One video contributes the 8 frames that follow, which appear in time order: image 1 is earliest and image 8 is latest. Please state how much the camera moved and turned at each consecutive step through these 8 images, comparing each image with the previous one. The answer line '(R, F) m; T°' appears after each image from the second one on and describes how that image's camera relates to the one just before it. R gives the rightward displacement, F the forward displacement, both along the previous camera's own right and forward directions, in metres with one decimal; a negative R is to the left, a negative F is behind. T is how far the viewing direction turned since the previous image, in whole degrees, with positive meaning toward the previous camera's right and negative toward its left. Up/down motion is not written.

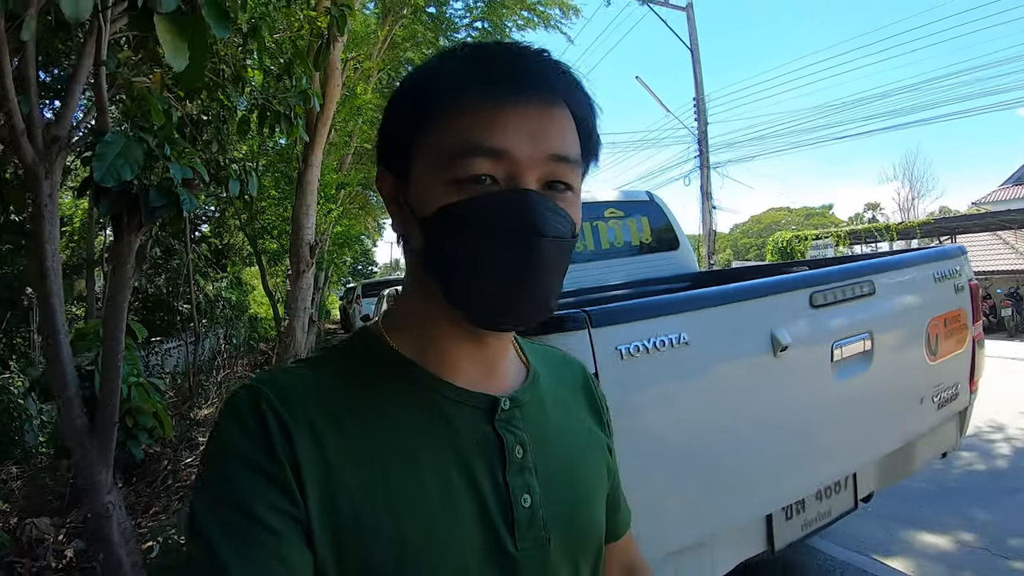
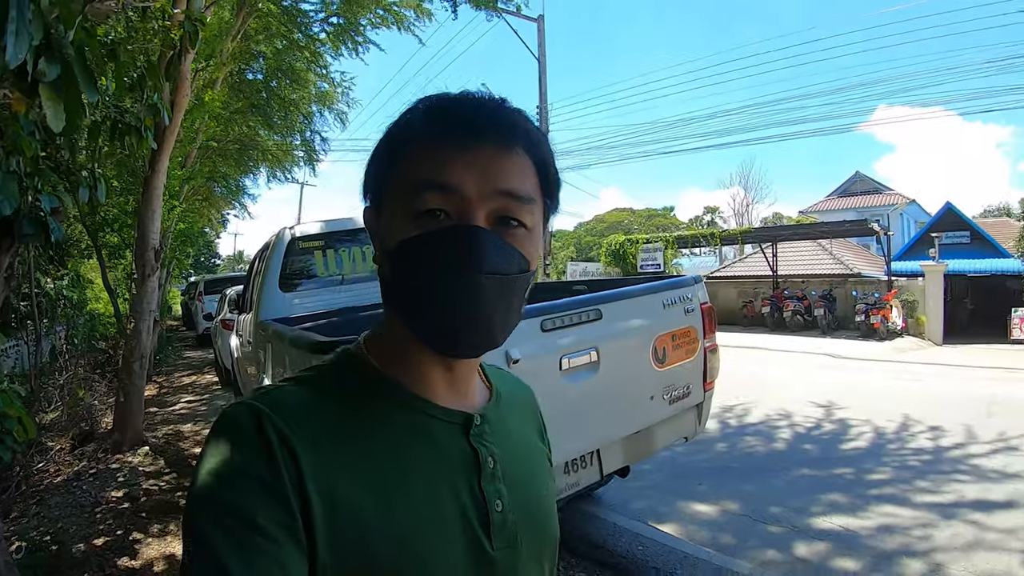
(-0.4, -0.2) m; +15°
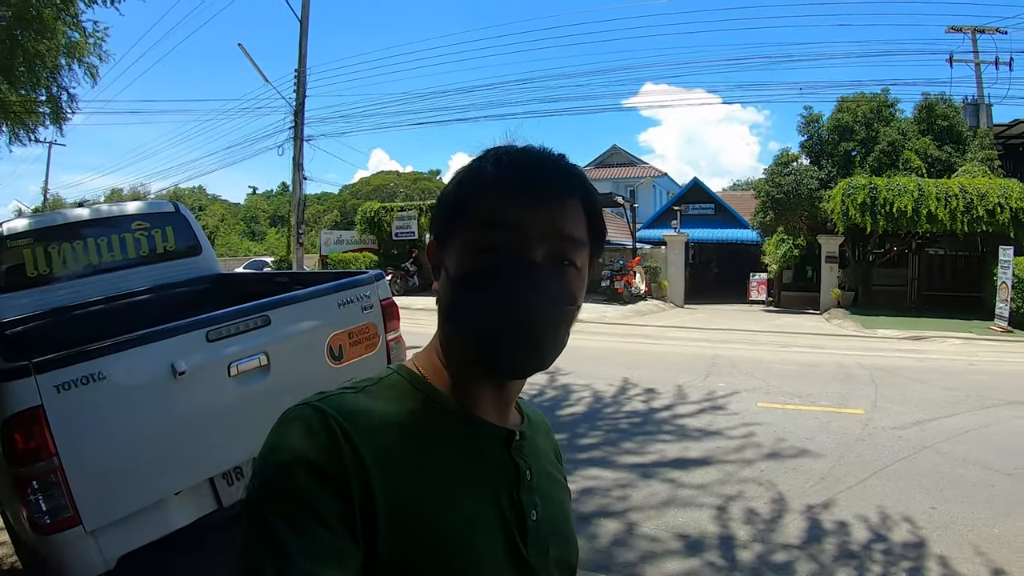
(+0.5, +0.3) m; +17°
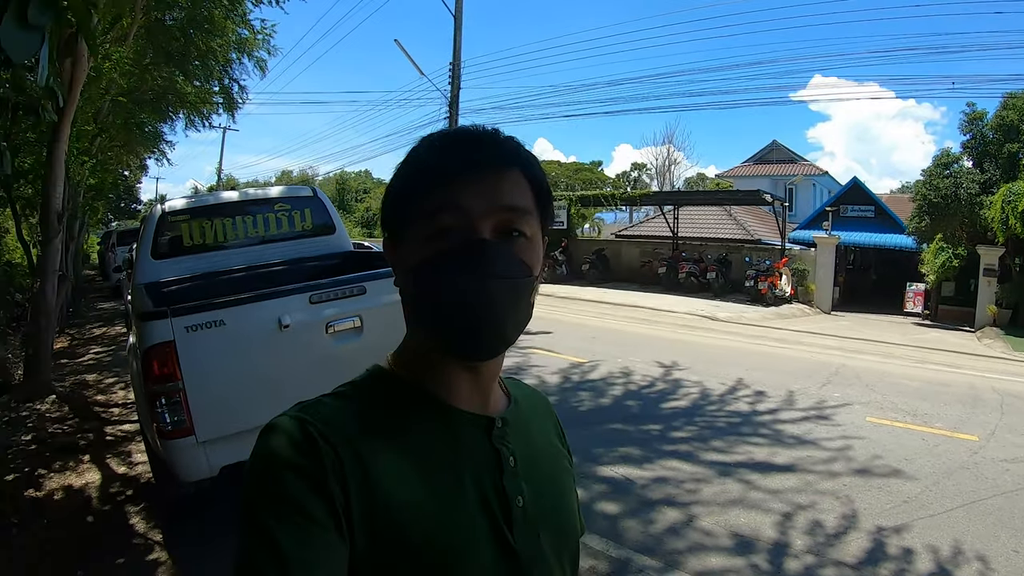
(+0.5, -0.1) m; -14°
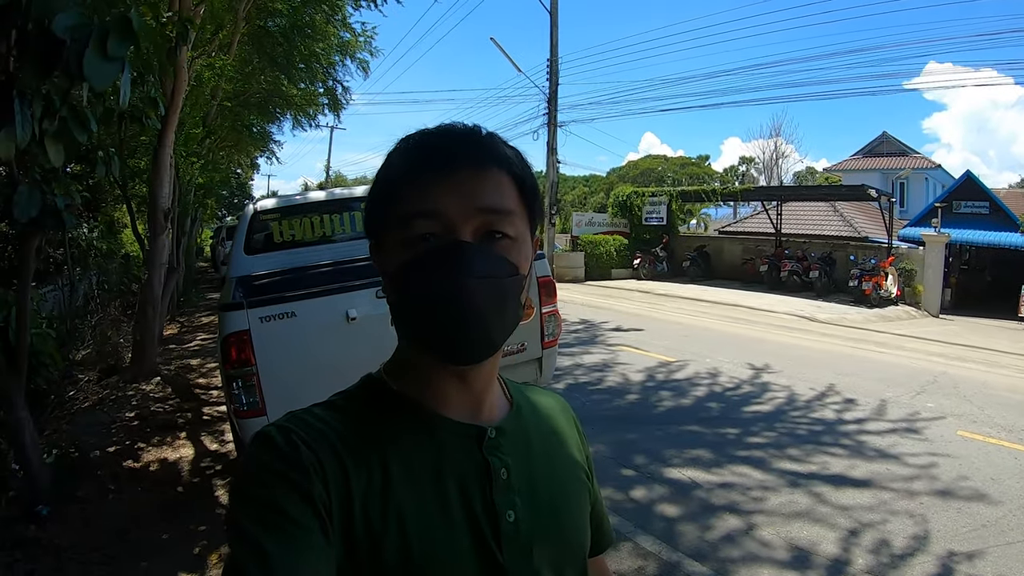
(+0.3, 0.0) m; -9°
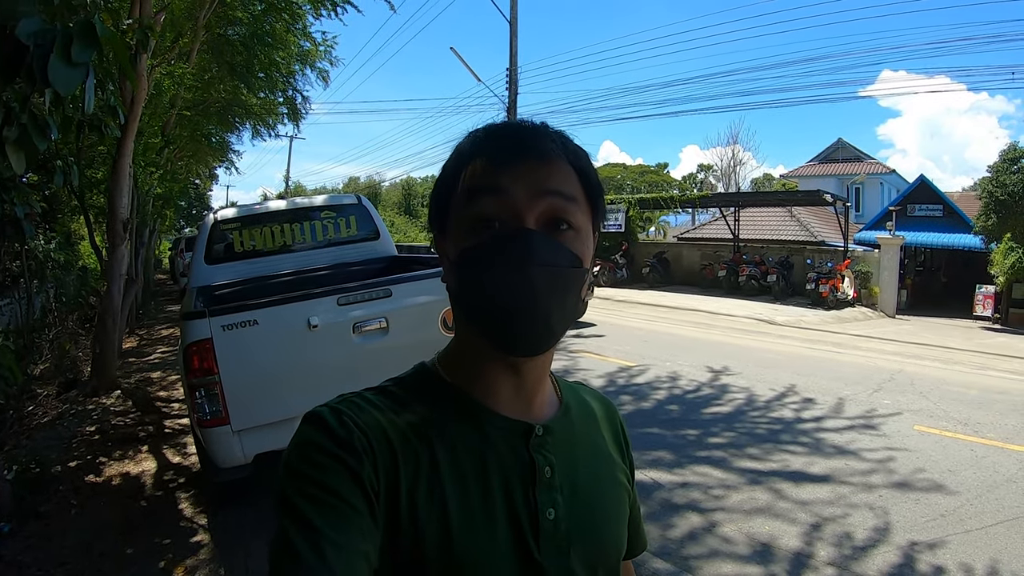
(0.0, 0.0) m; +3°
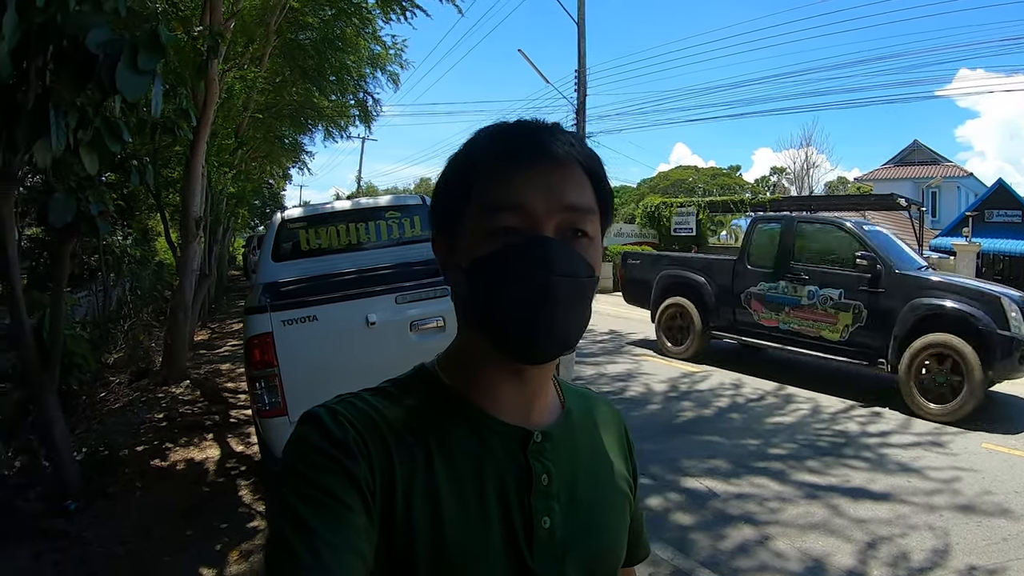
(+0.1, 0.0) m; -6°
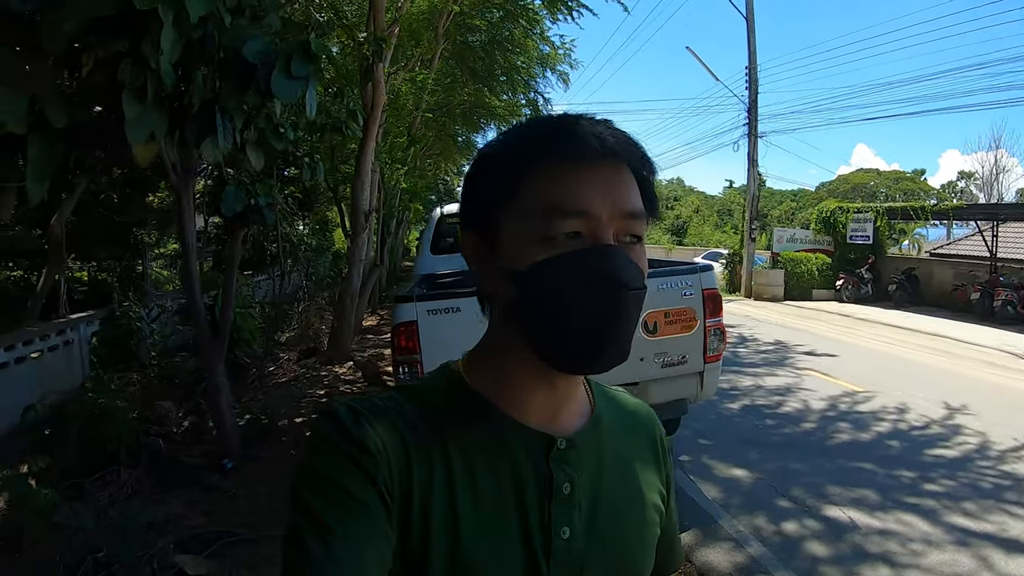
(+0.2, 0.0) m; -13°
